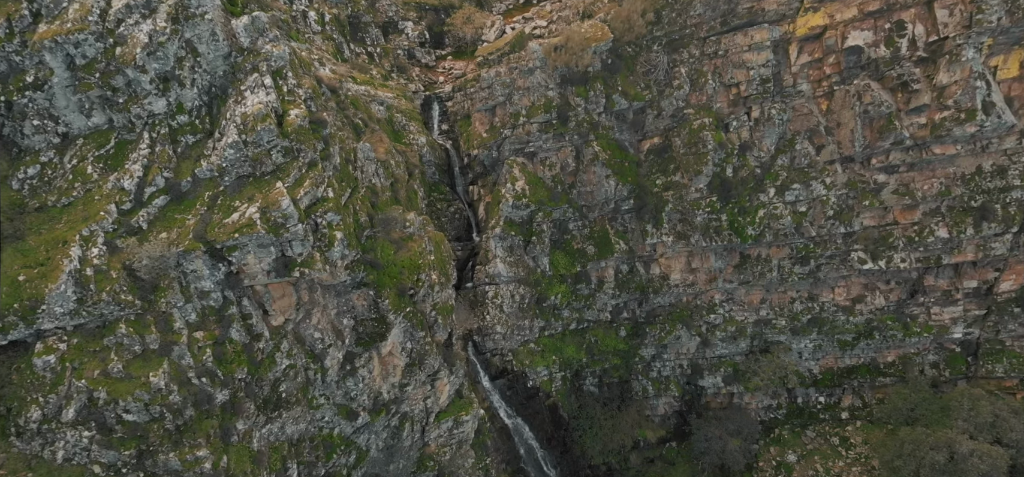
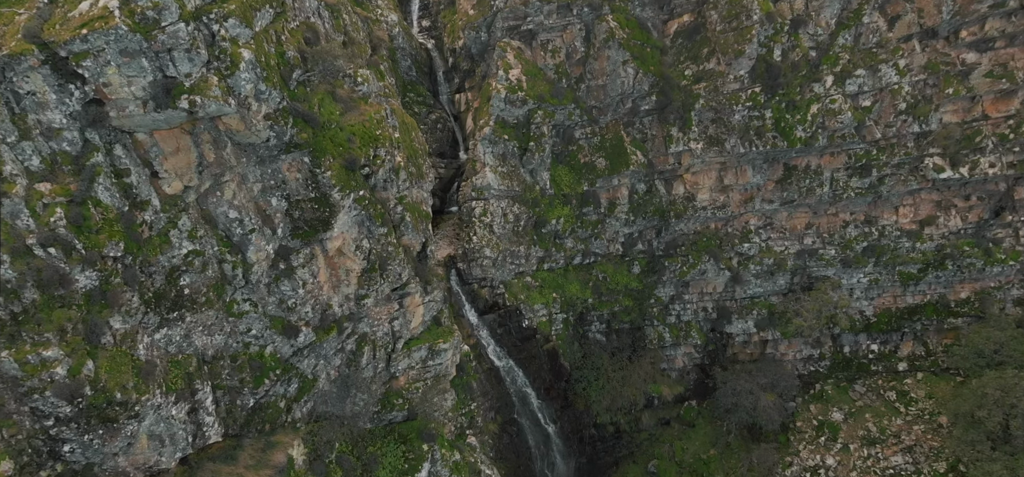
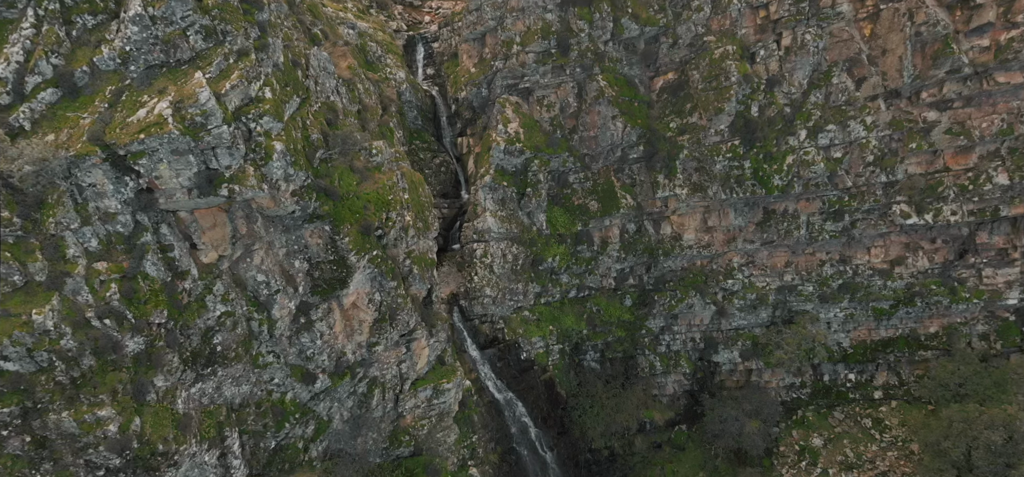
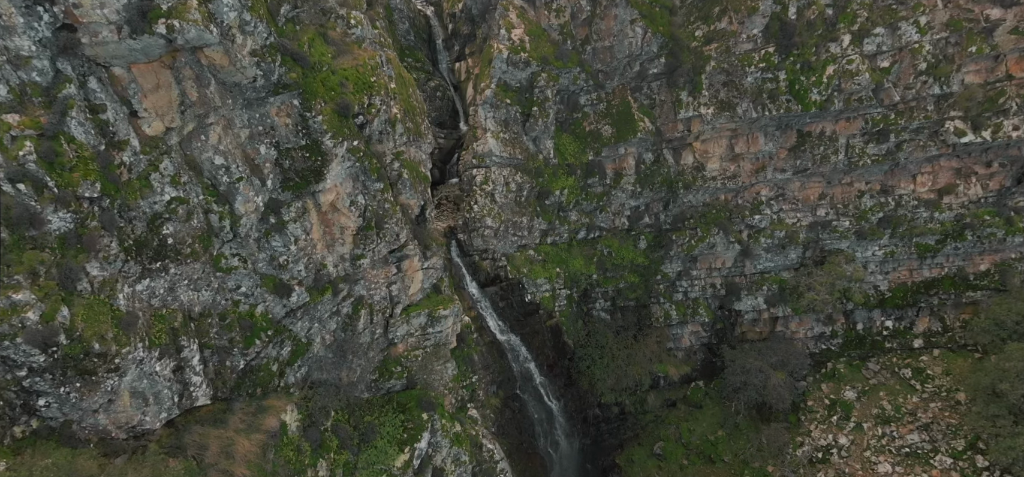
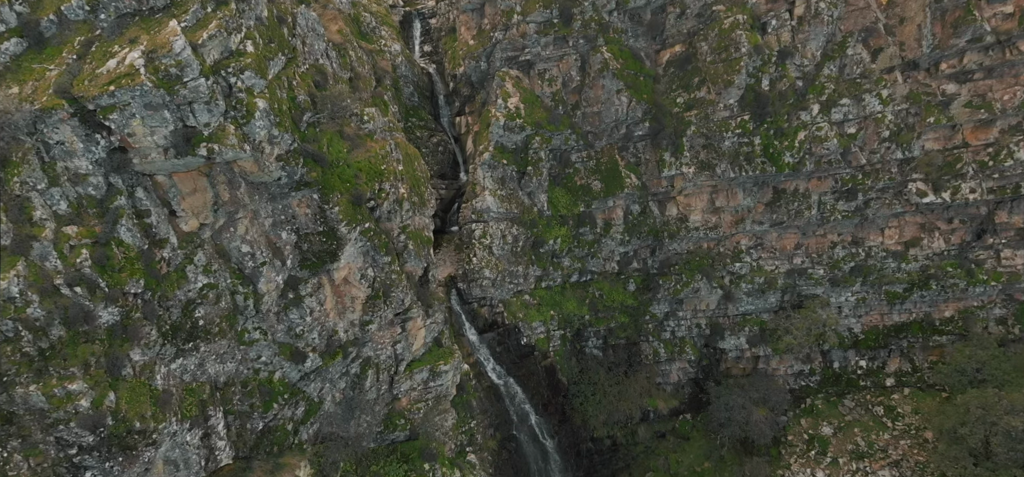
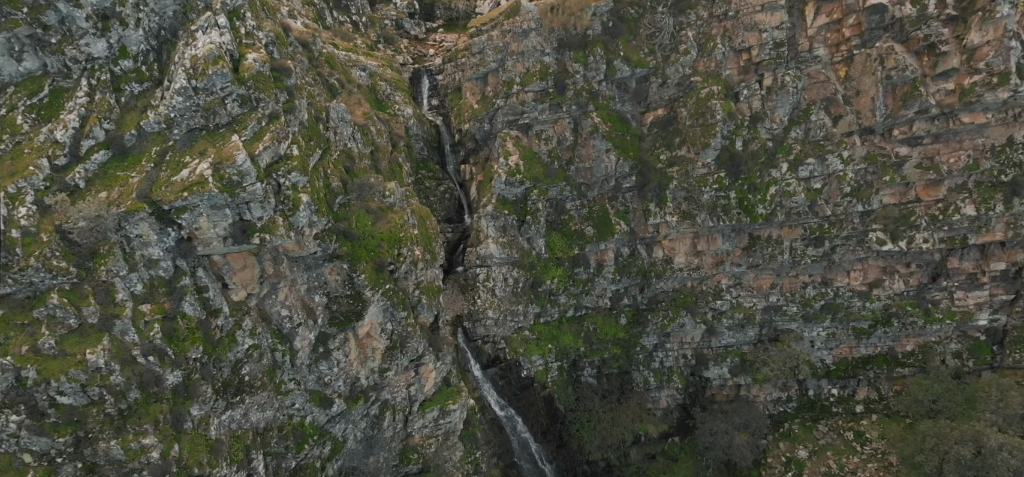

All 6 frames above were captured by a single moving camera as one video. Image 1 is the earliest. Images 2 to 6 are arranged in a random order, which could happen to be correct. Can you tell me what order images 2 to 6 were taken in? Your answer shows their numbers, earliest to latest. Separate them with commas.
6, 3, 5, 2, 4
